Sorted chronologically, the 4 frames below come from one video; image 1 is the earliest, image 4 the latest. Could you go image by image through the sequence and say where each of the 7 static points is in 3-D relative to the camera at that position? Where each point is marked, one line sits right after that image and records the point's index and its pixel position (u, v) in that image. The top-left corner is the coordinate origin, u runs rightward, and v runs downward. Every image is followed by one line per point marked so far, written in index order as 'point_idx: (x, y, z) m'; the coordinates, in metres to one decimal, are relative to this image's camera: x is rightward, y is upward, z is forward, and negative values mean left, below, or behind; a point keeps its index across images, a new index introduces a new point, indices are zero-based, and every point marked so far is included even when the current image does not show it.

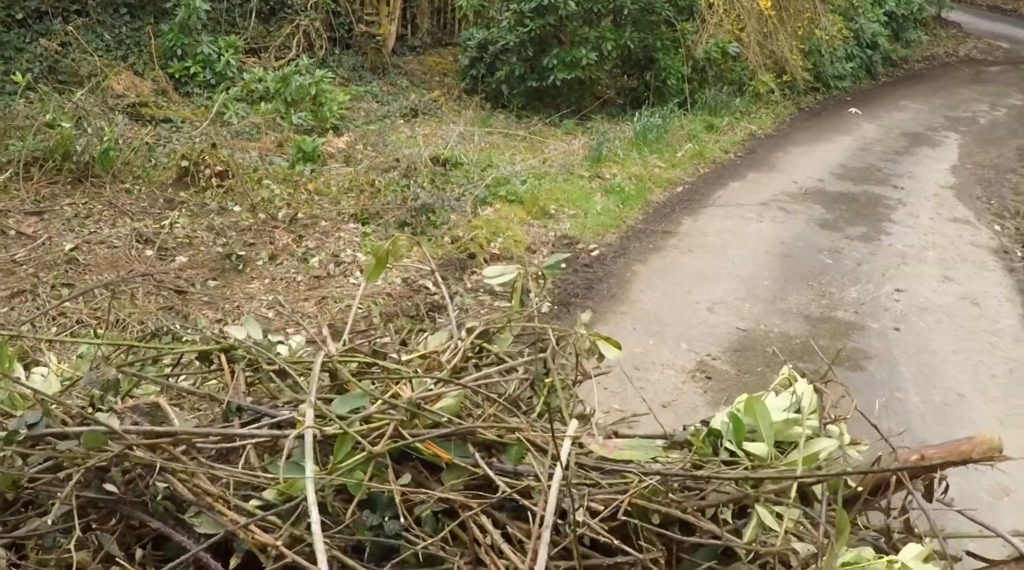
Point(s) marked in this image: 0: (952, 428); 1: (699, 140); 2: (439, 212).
0: (+1.8, -0.6, +3.9) m
1: (+1.8, +1.4, +9.2) m
2: (-0.5, +0.5, +5.9) m
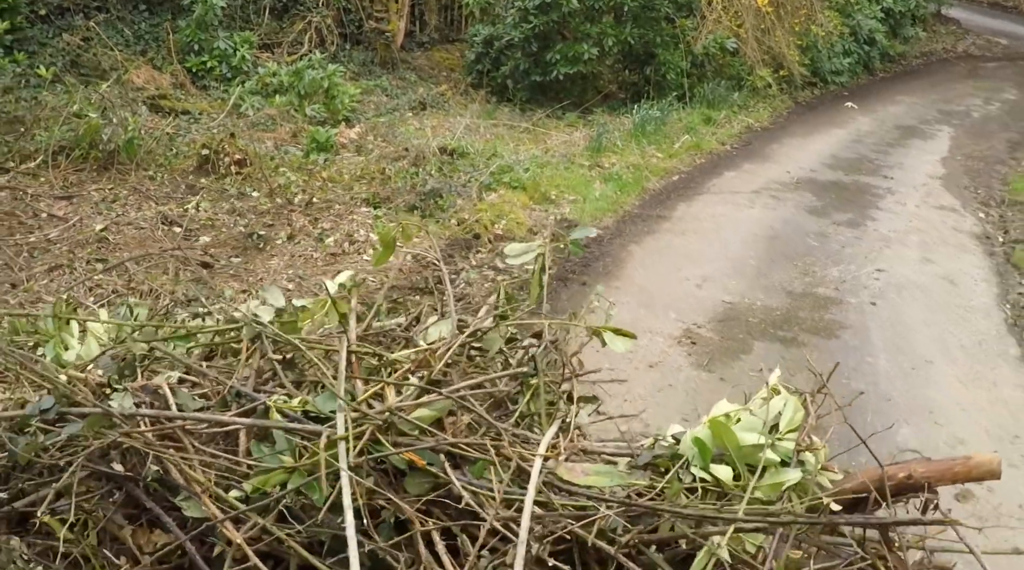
0: (+1.8, -0.5, +4.2) m
1: (+1.9, +1.6, +9.5) m
2: (-0.4, +0.6, +6.3) m
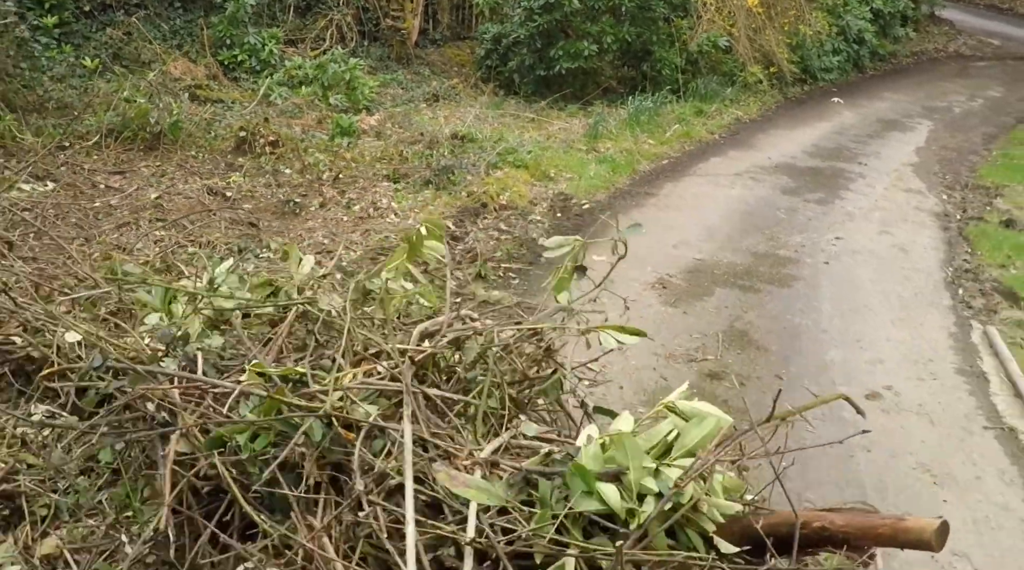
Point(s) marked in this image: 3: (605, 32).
0: (+1.8, -0.2, +5.0) m
1: (+1.9, +1.8, +10.3) m
2: (-0.4, +0.9, +7.1) m
3: (+1.1, +2.9, +10.7) m
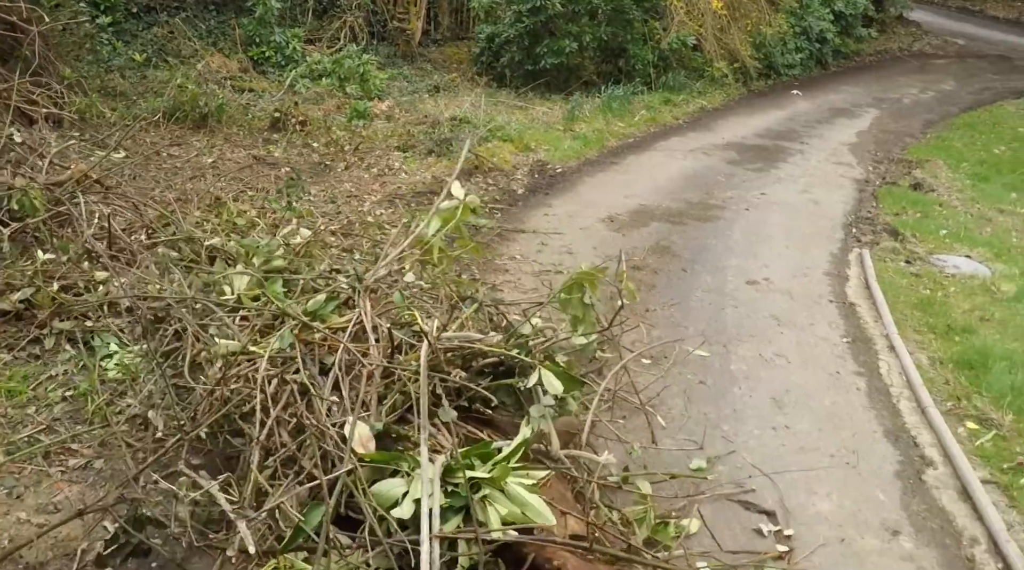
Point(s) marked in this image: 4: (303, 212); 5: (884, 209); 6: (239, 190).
0: (+1.7, +0.3, +6.6) m
1: (+1.8, +2.2, +11.8) m
2: (-0.5, +1.3, +8.6) m
3: (+0.9, +3.3, +12.3) m
4: (-1.5, +0.5, +6.5) m
5: (+3.3, +0.7, +8.3) m
6: (-2.1, +0.7, +7.1) m
